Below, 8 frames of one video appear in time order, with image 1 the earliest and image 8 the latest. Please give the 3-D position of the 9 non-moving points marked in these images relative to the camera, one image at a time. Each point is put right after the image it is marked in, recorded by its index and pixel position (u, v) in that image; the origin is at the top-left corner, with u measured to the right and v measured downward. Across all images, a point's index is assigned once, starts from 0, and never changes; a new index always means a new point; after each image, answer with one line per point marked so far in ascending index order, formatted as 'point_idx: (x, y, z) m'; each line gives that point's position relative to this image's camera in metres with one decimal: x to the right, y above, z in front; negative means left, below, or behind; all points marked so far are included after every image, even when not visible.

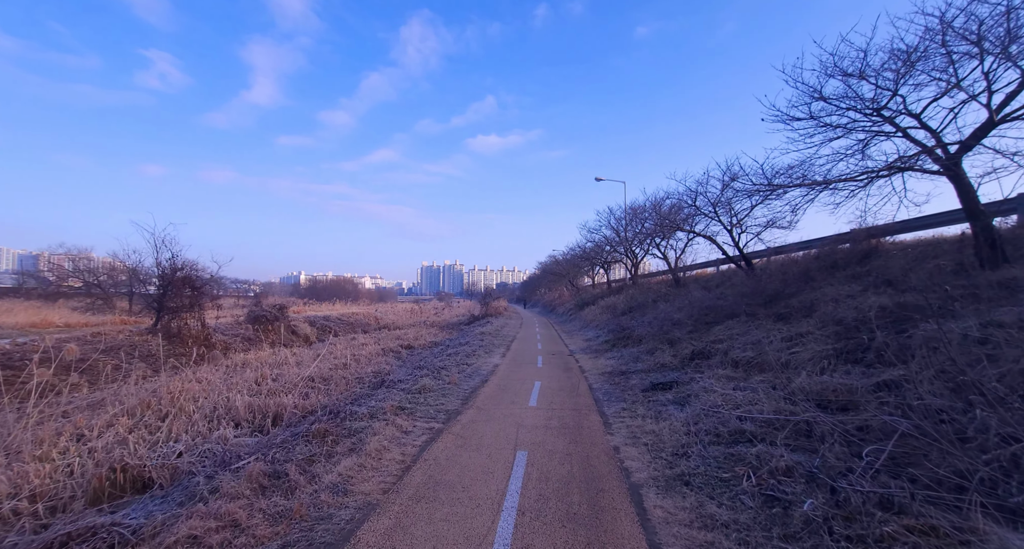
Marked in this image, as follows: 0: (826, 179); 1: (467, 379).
0: (+6.1, +1.9, +8.3) m
1: (-1.0, -2.3, +9.3) m
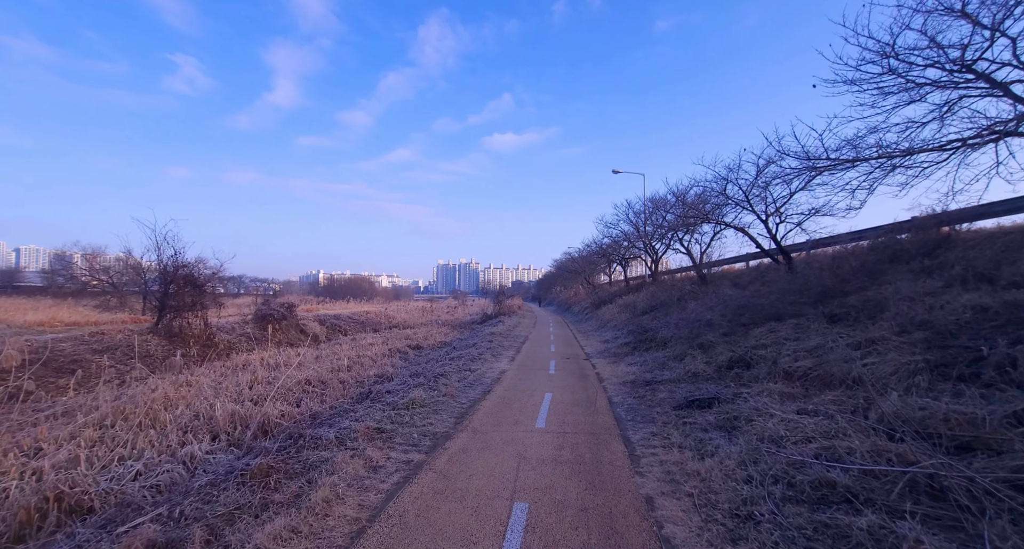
0: (+6.2, +2.0, +6.8) m
1: (-0.9, -2.2, +8.1) m
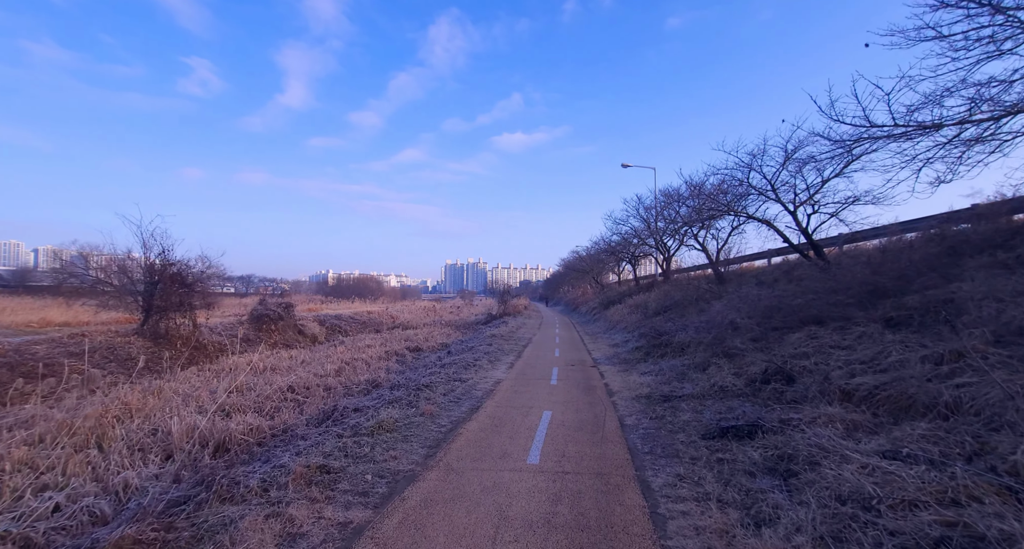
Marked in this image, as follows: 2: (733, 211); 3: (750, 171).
0: (+6.0, +2.0, +5.5) m
1: (-1.0, -2.1, +6.9) m
2: (+7.5, +2.2, +14.7) m
3: (+7.2, +3.1, +12.9) m
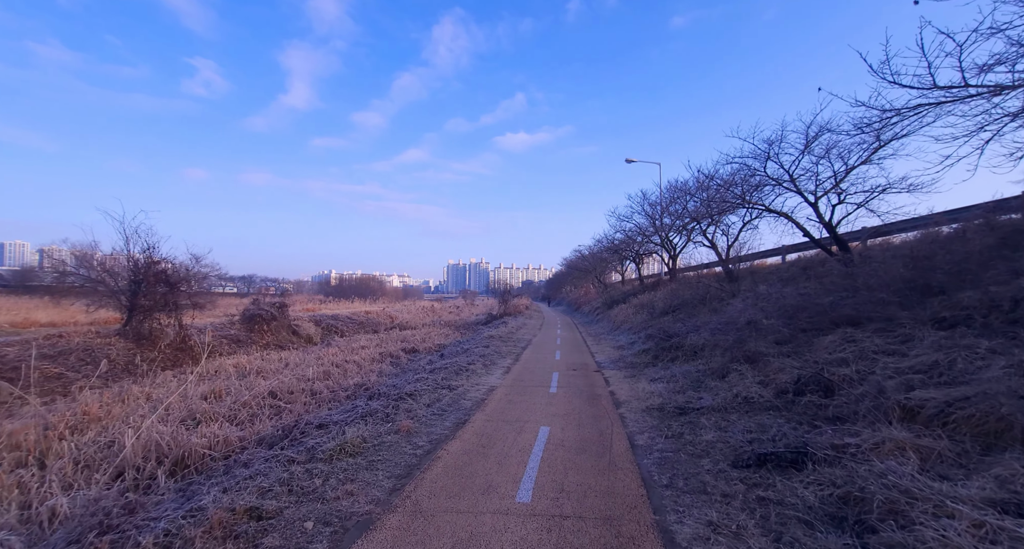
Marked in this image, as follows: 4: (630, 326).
0: (+5.9, +2.1, +4.5) m
1: (-1.1, -2.0, +6.0) m
2: (+7.5, +2.3, +13.7) m
3: (+7.1, +3.2, +12.0) m
4: (+4.9, -2.1, +17.8) m
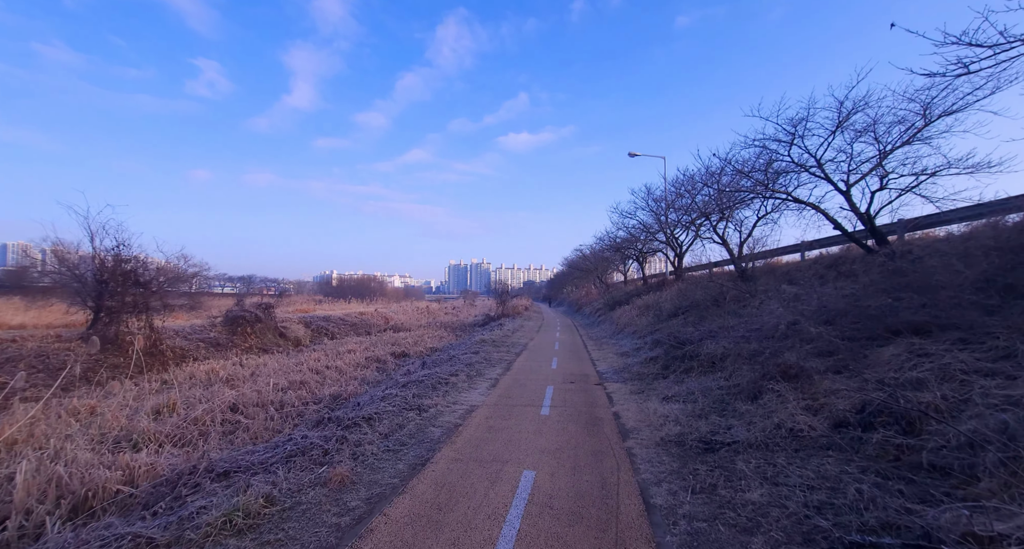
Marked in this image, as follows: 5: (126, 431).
0: (+5.6, +2.2, +3.1) m
1: (-1.4, -2.0, +4.6) m
2: (+7.2, +2.3, +12.3) m
3: (+6.9, +3.2, +10.6) m
4: (+4.7, -2.1, +16.3) m
5: (-8.0, -3.2, +8.8) m
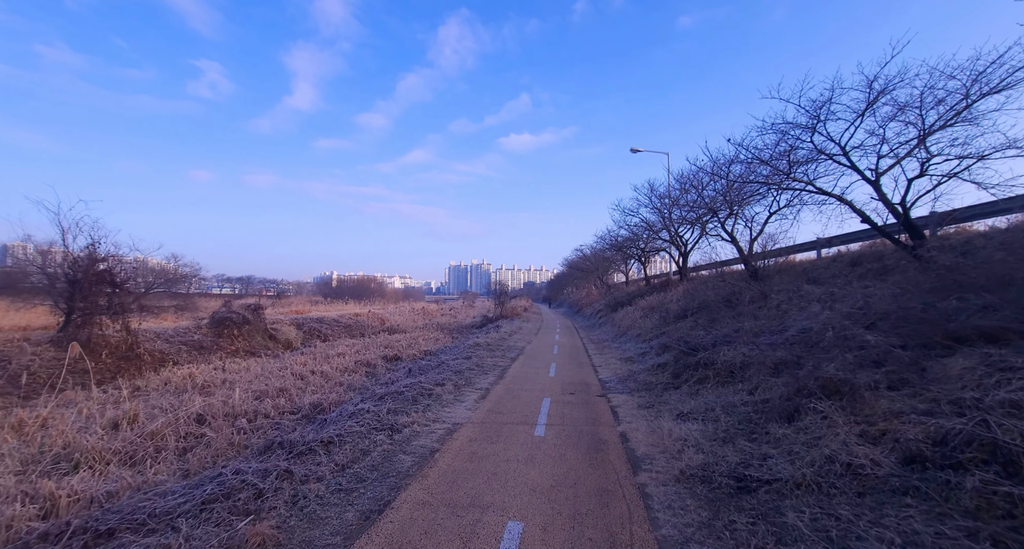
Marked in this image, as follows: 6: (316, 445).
0: (+5.5, +2.2, +2.1) m
1: (-1.5, -1.9, +3.6) m
2: (+7.1, +2.3, +11.3) m
3: (+6.8, +3.3, +9.6) m
4: (+4.5, -2.0, +15.3) m
5: (-8.1, -3.2, +7.8) m
6: (-2.3, -2.0, +5.0) m
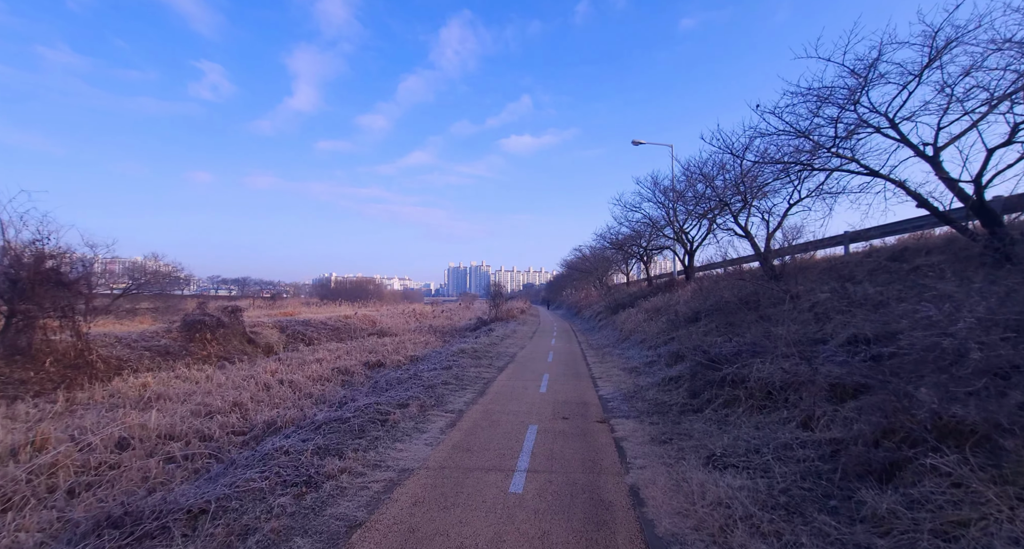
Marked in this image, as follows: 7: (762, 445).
0: (+5.2, +2.3, +0.5) m
1: (-1.8, -1.8, +1.9) m
2: (+6.8, +2.4, +9.7) m
3: (+6.4, +3.4, +7.9) m
4: (+4.2, -2.0, +13.7) m
5: (-8.4, -3.1, +6.2) m
6: (-2.6, -1.9, +3.4) m
7: (+2.6, -1.8, +4.6) m
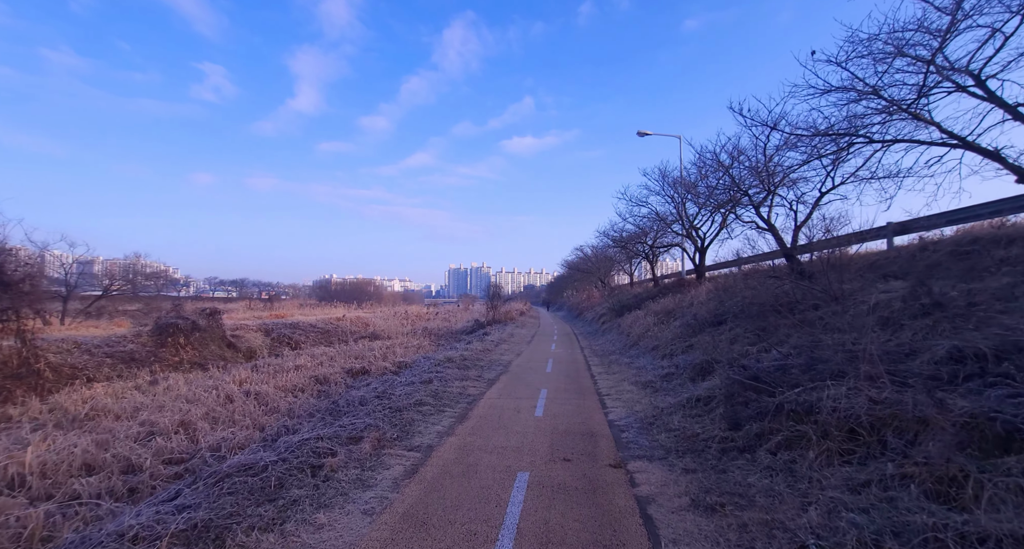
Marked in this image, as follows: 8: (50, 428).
0: (+5.0, +2.5, -1.2) m
1: (-2.0, -1.7, +0.3) m
2: (+6.6, +2.5, +8.0) m
3: (+6.2, +3.4, +6.3) m
4: (+4.0, -1.9, +12.0) m
5: (-8.6, -3.0, +4.5) m
6: (-2.8, -1.8, +1.7) m
7: (+2.4, -1.7, +2.9) m
8: (-10.4, -3.4, +9.7) m
